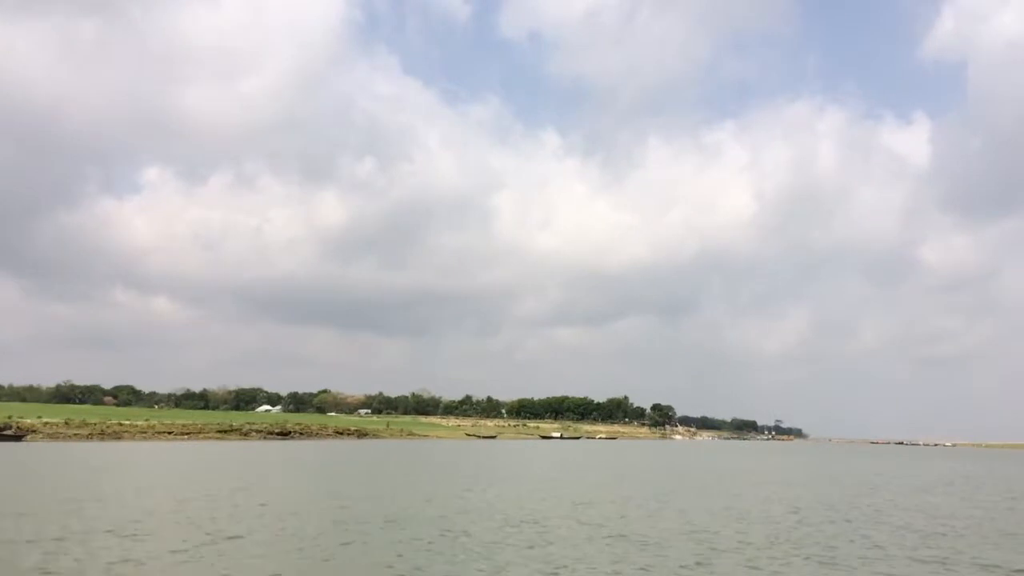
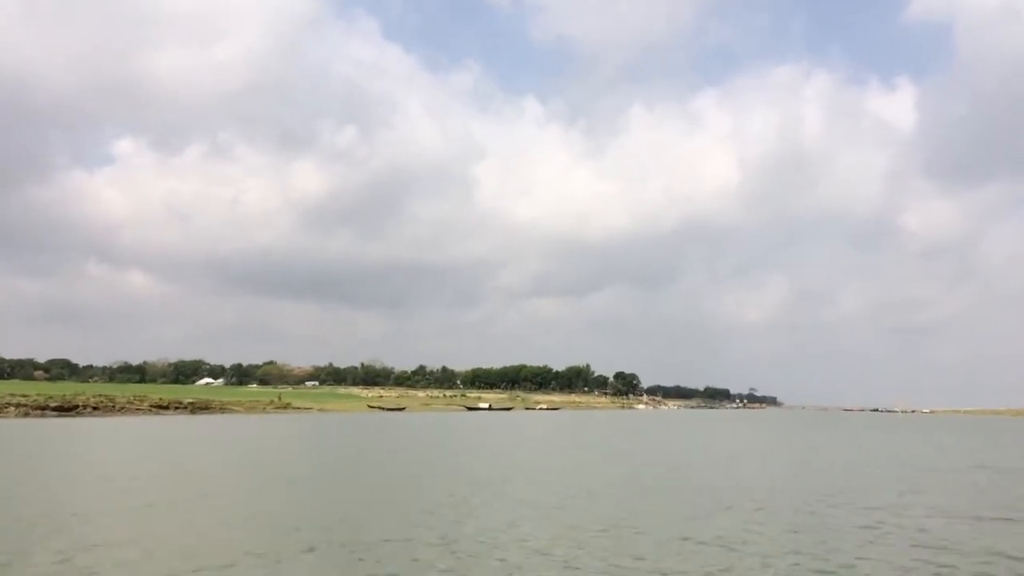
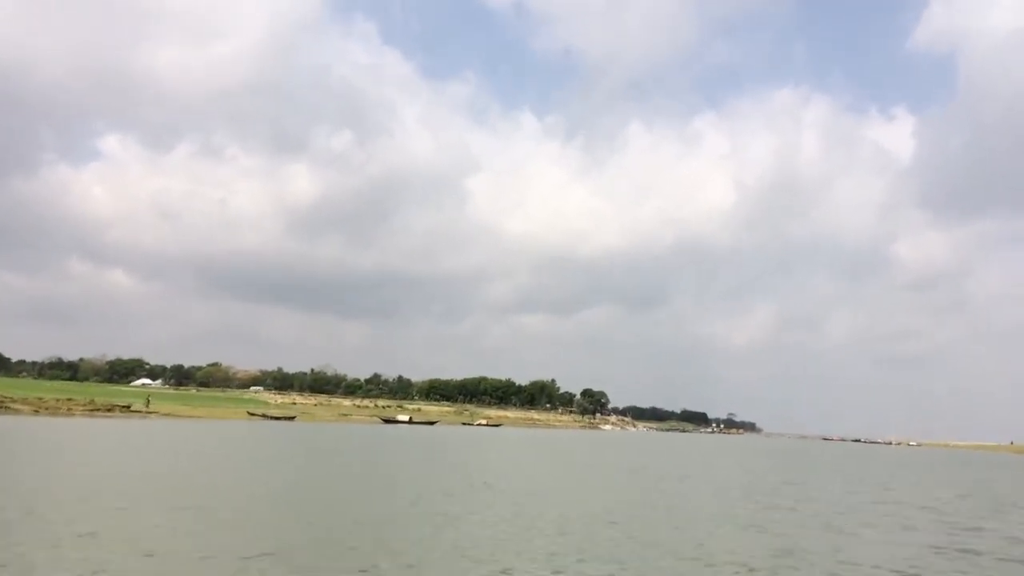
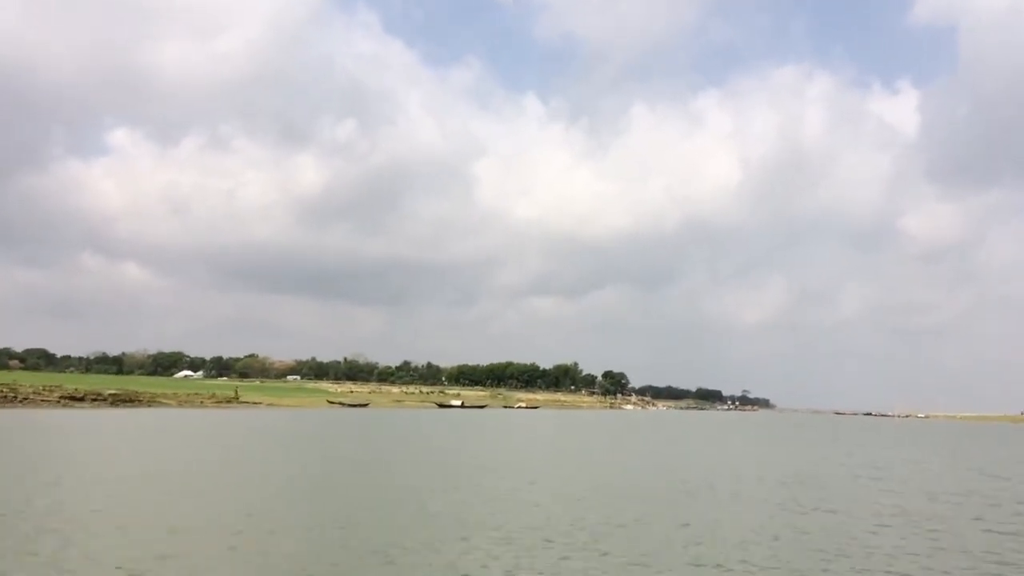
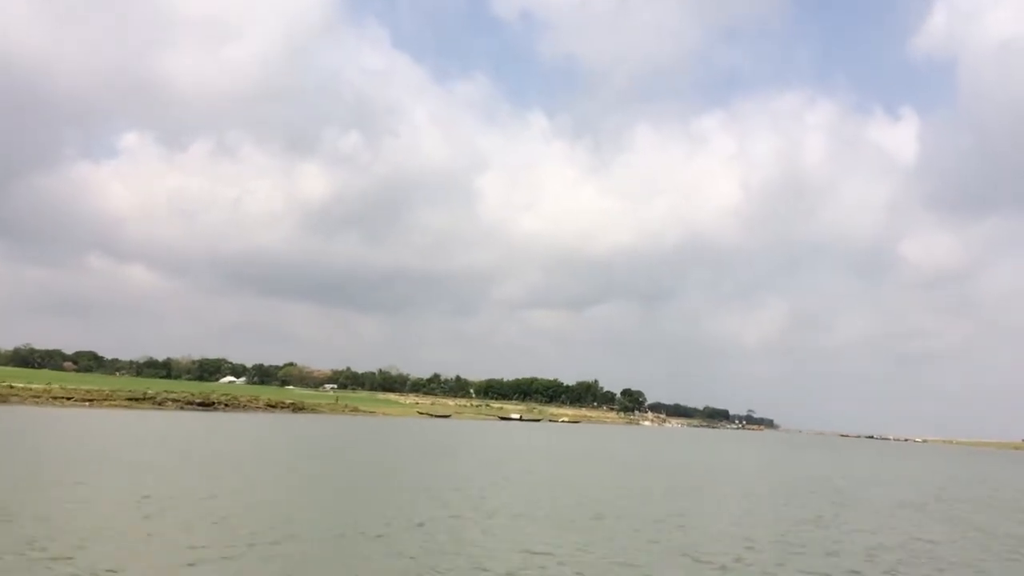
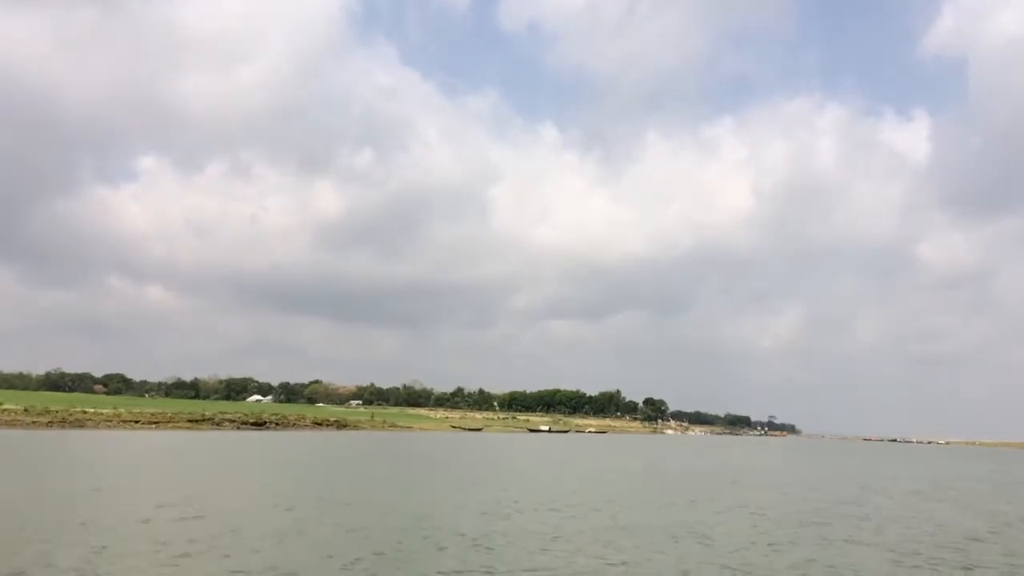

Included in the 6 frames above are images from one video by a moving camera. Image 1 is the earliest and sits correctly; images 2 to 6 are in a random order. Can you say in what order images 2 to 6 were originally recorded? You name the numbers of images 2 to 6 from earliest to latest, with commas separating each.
6, 5, 2, 4, 3
